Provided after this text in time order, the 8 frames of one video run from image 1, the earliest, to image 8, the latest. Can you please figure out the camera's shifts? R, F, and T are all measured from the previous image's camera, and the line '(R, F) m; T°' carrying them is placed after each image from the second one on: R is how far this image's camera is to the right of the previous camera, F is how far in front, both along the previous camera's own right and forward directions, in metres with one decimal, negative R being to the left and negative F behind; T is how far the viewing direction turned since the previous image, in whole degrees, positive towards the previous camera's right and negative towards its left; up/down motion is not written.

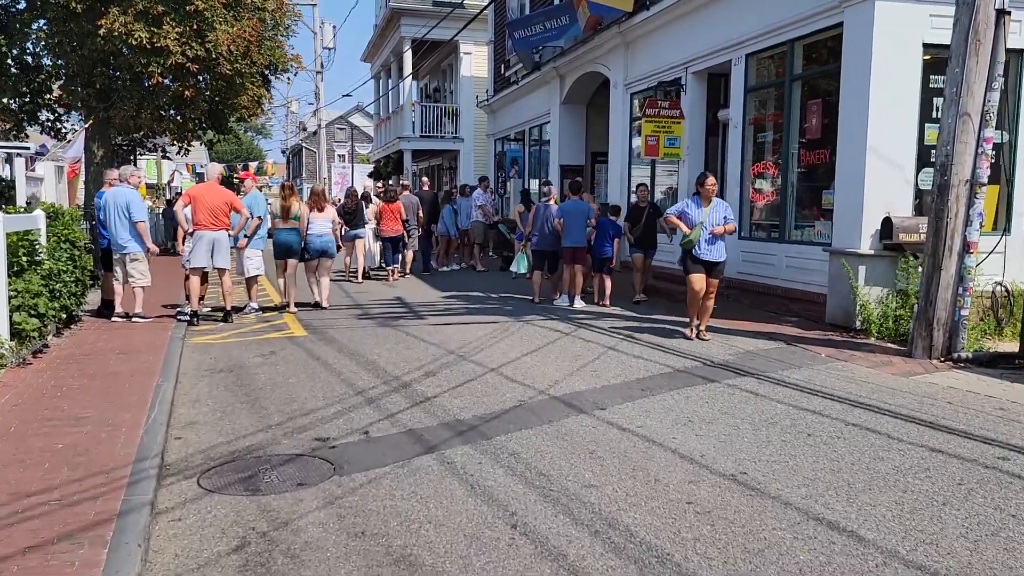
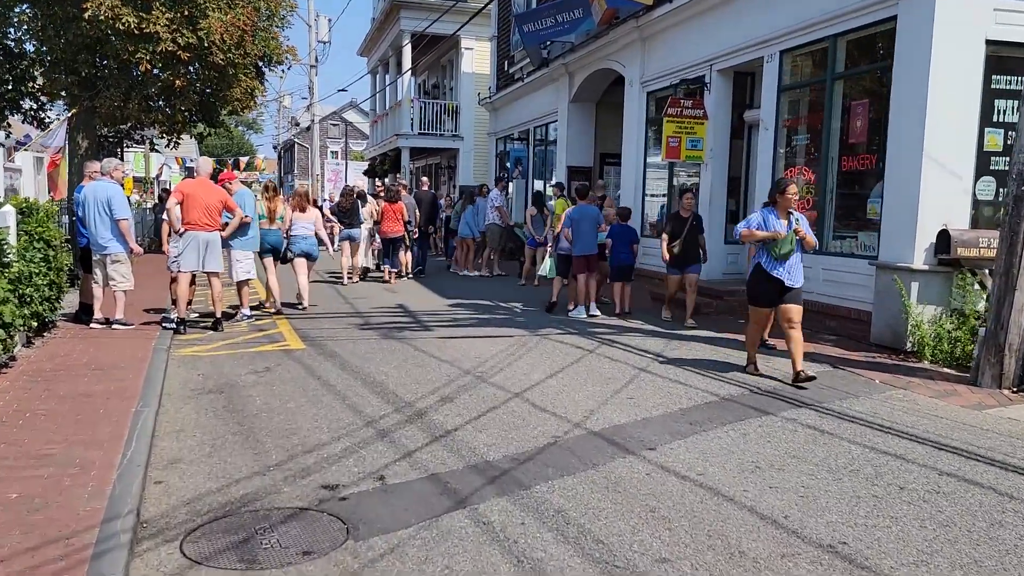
(-0.3, +0.8) m; +1°
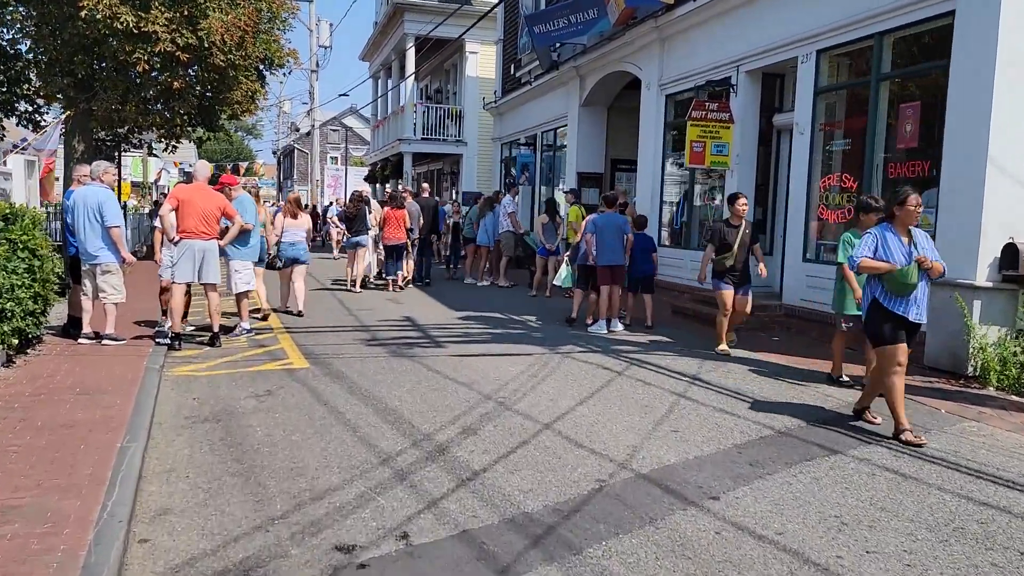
(-0.2, +0.7) m; 0°
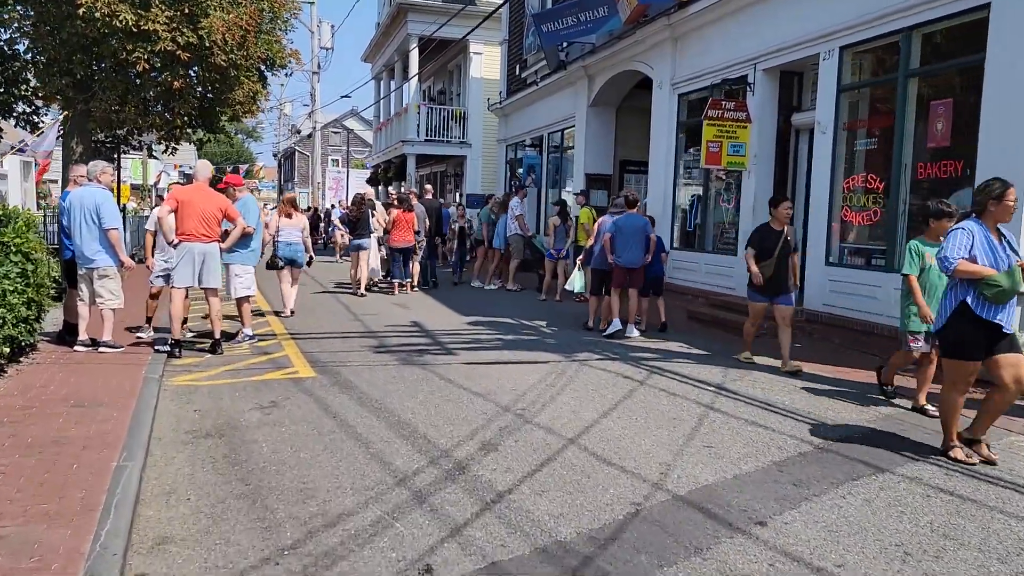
(-0.2, +0.4) m; 0°
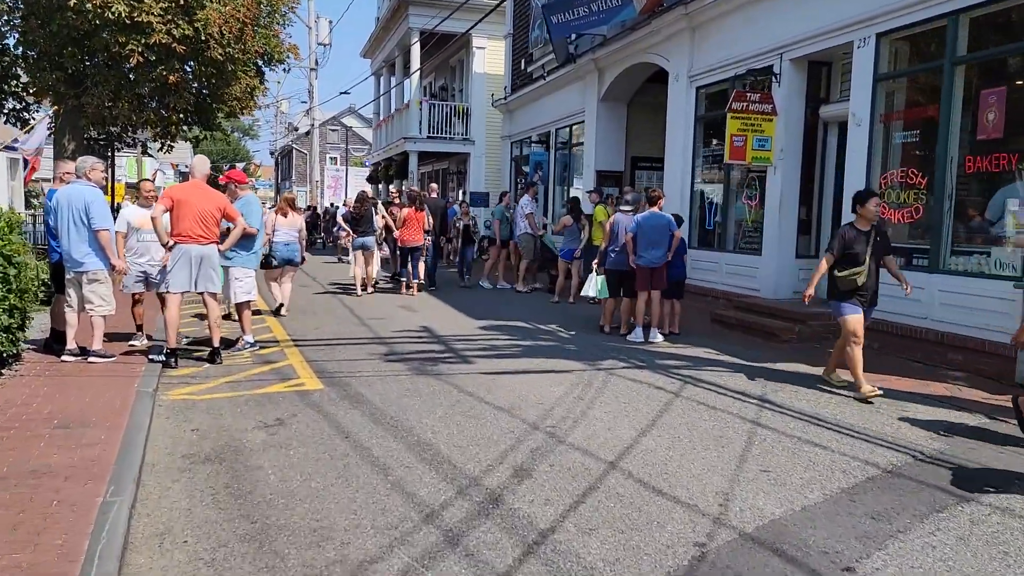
(-0.2, +0.6) m; 0°
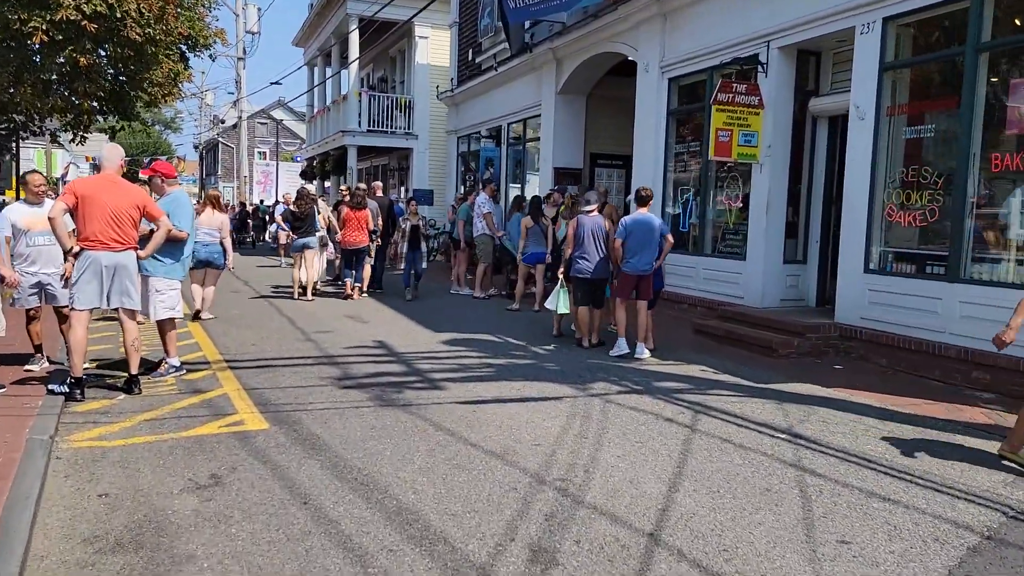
(-0.4, +1.2) m; +5°
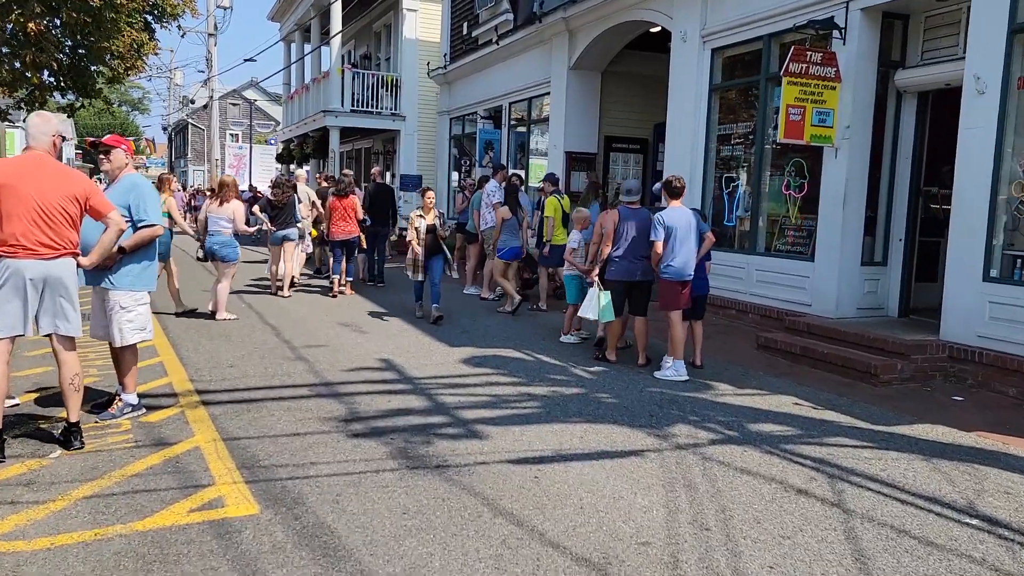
(-0.6, +1.7) m; +2°
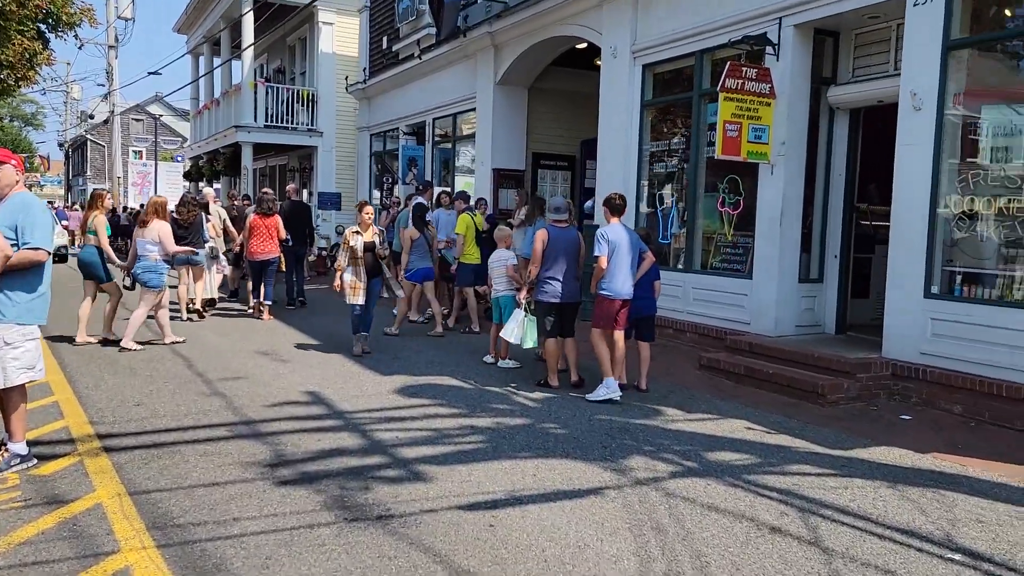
(-0.2, +0.4) m; +6°
